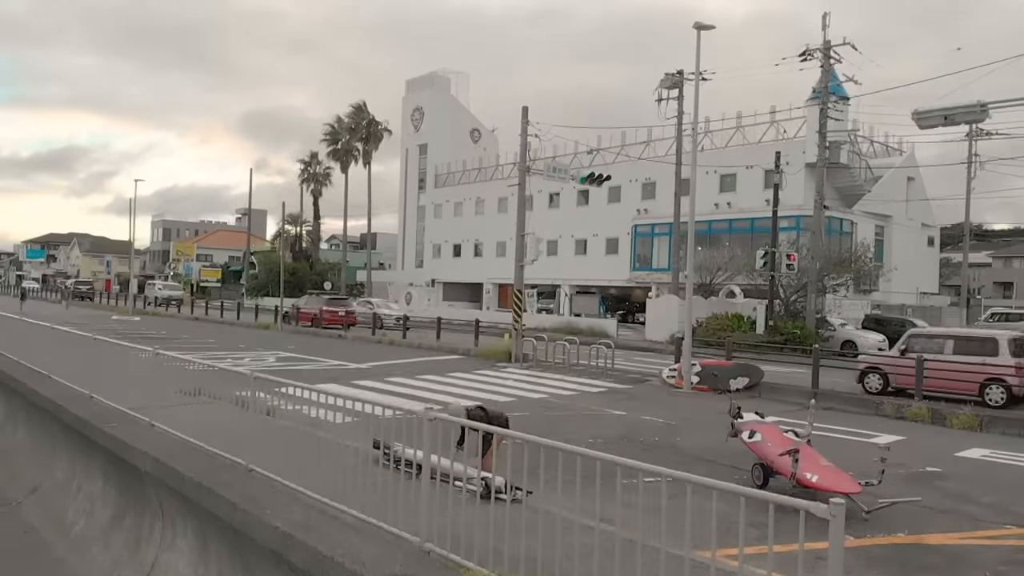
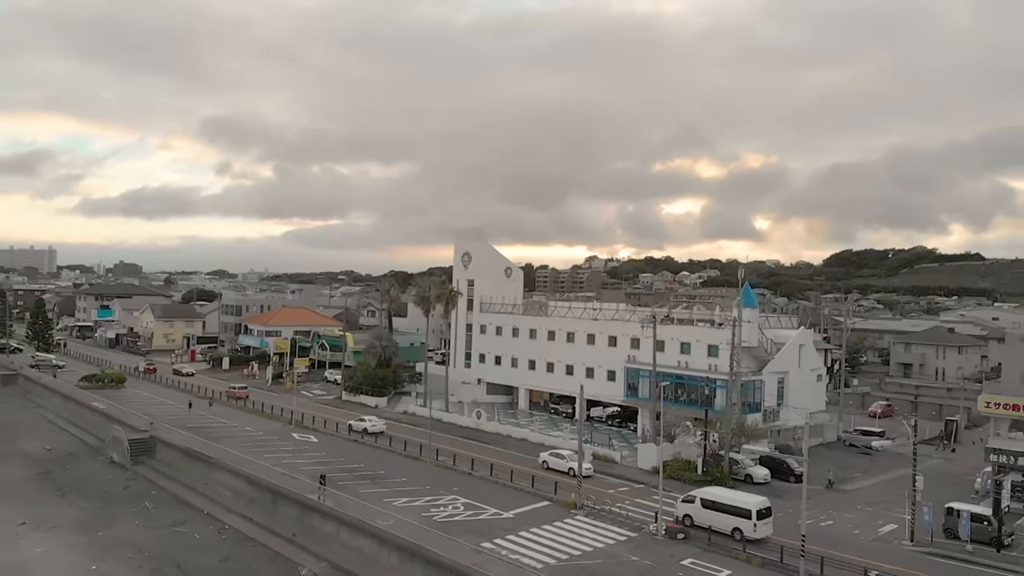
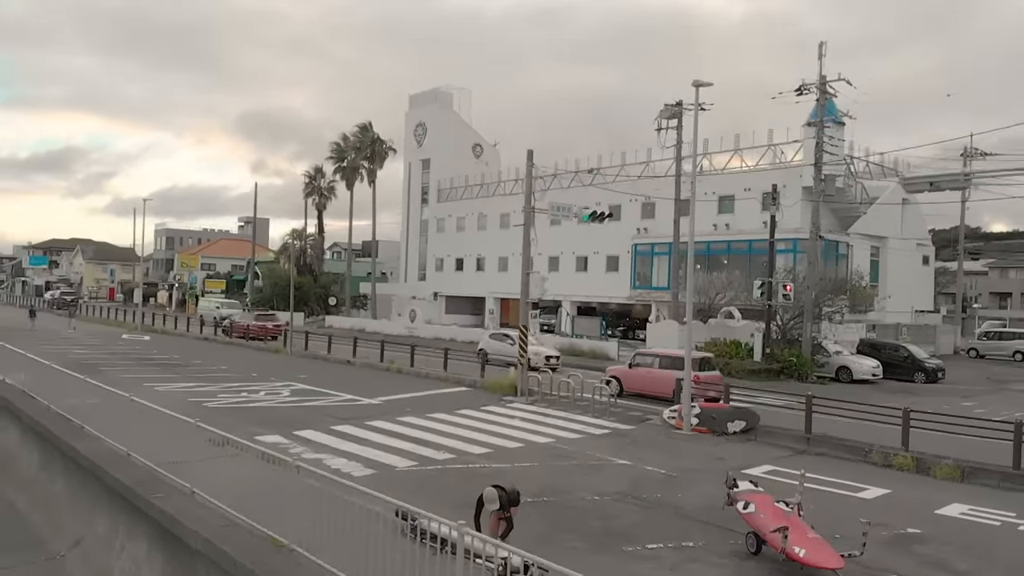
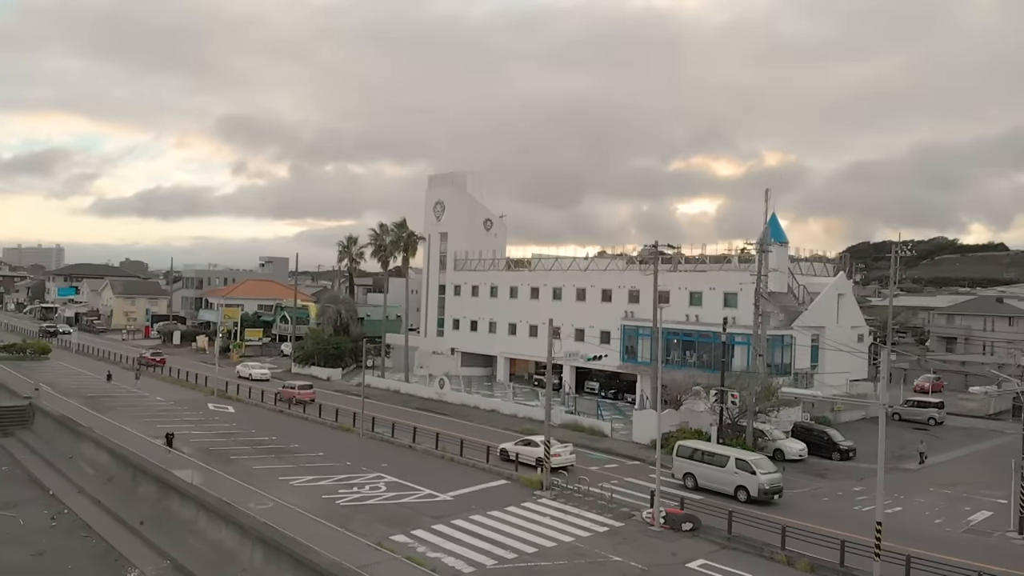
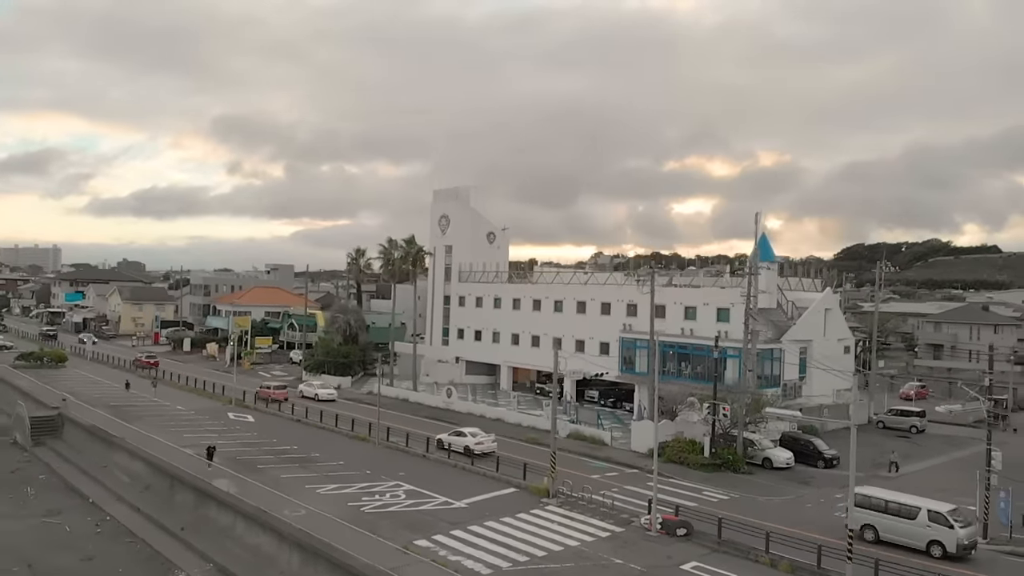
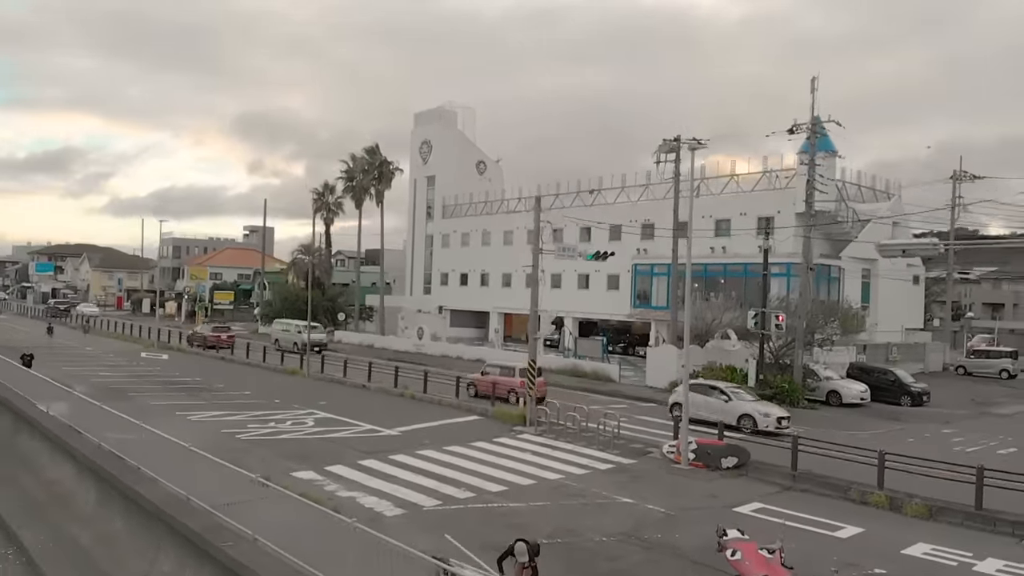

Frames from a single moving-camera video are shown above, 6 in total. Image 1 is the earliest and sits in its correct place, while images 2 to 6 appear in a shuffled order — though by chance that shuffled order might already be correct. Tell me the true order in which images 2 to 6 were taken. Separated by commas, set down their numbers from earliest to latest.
3, 6, 4, 5, 2
